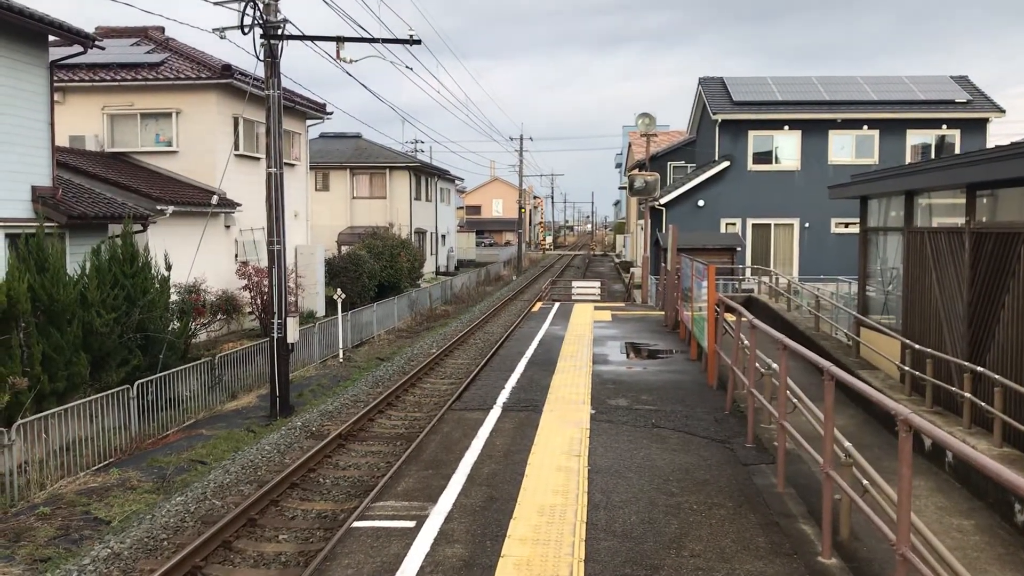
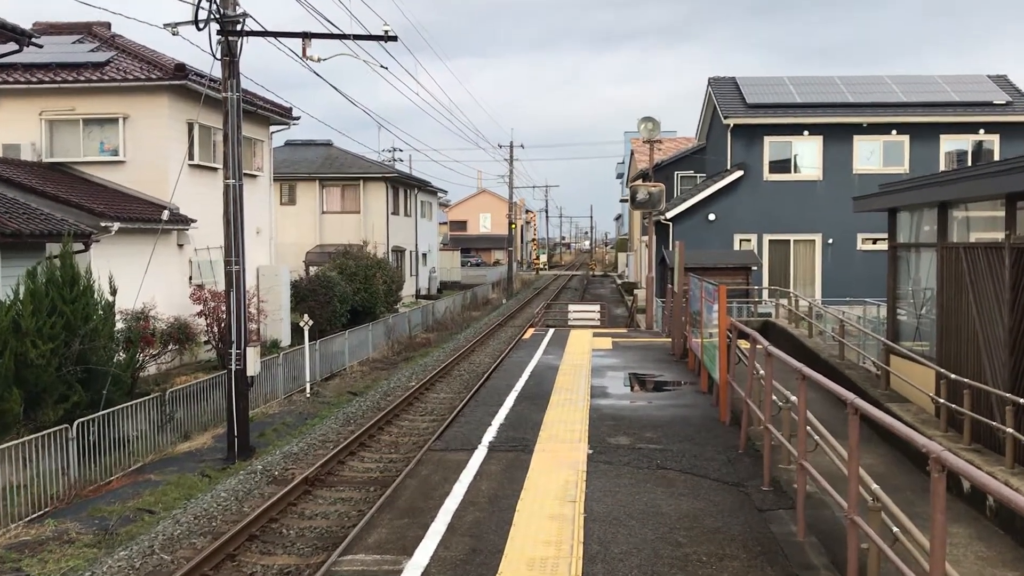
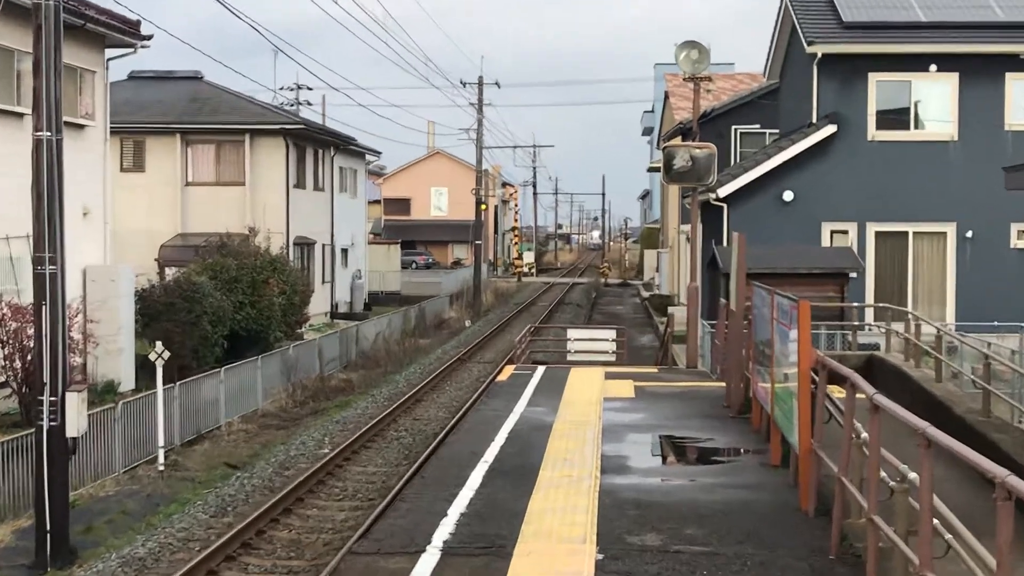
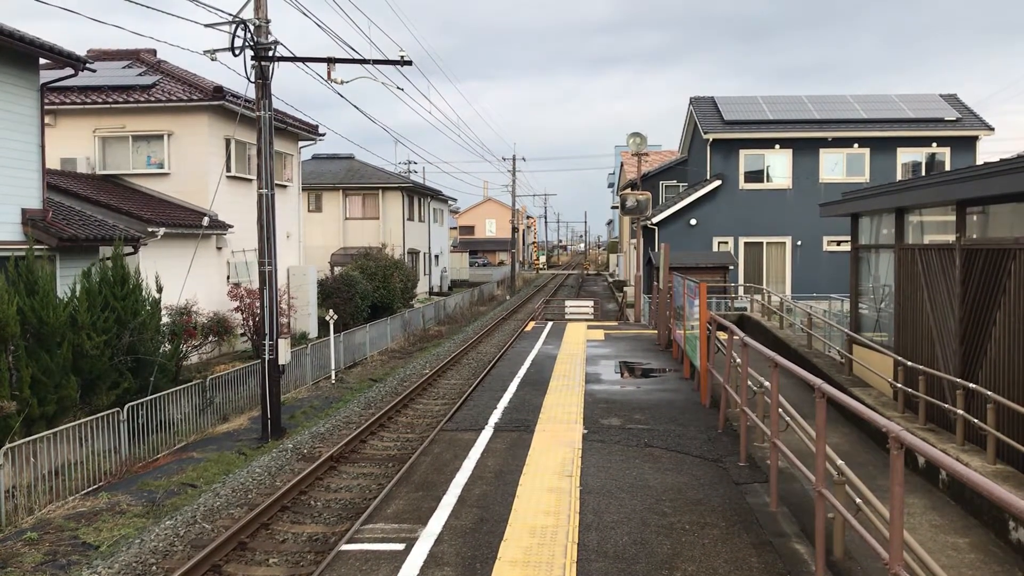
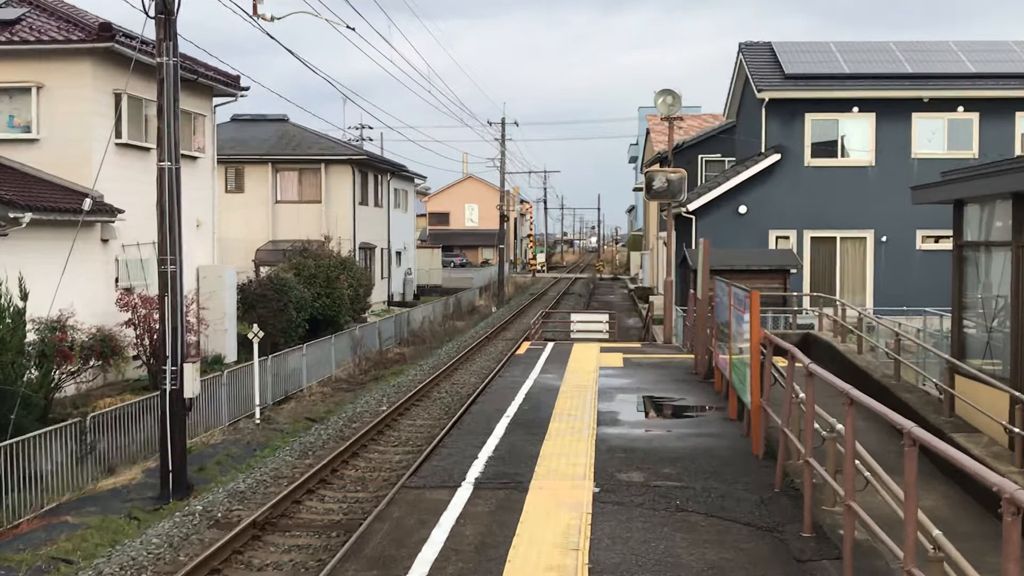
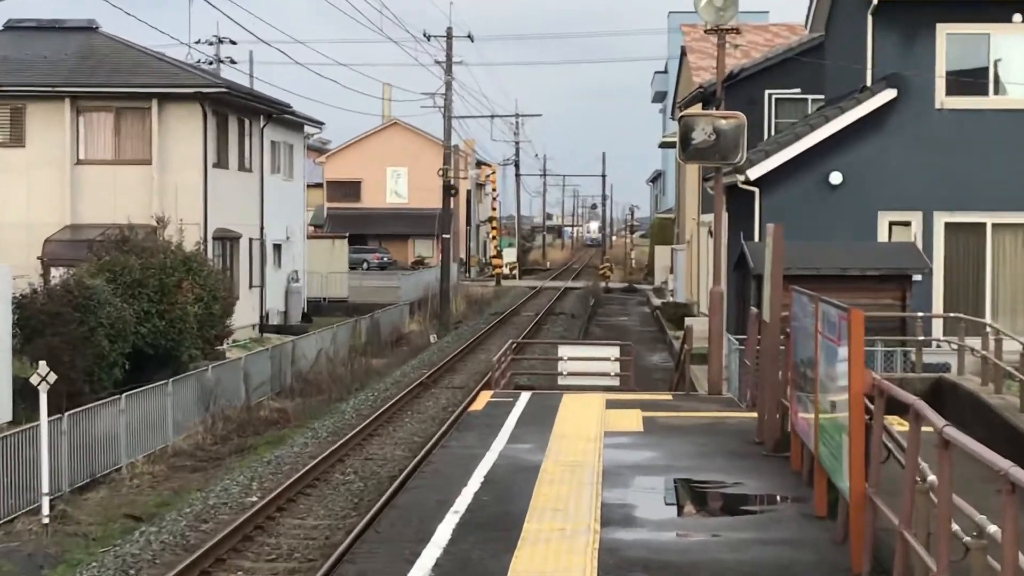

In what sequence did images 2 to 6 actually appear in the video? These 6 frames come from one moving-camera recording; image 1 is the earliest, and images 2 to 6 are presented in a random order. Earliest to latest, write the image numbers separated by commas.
4, 2, 5, 3, 6
